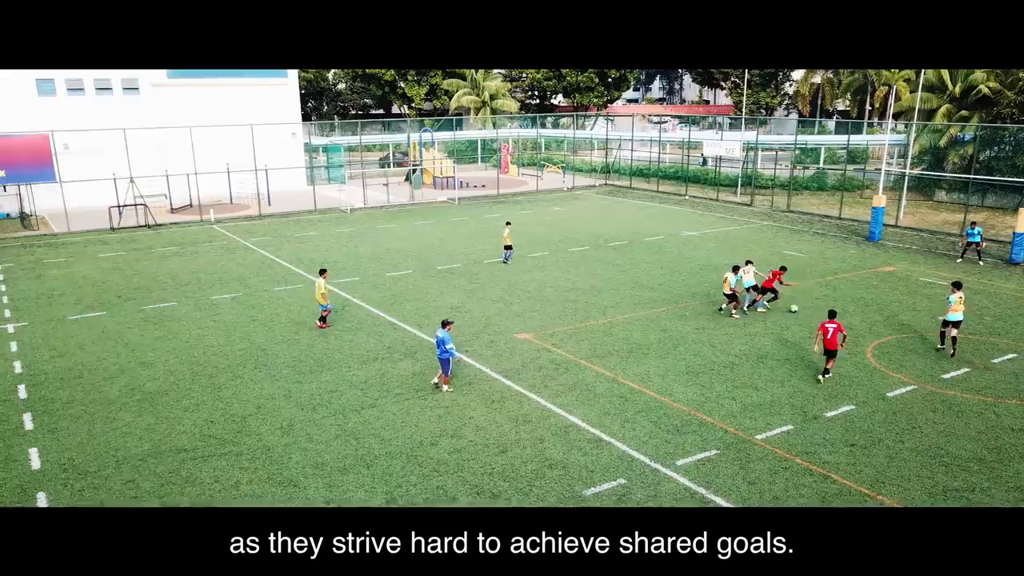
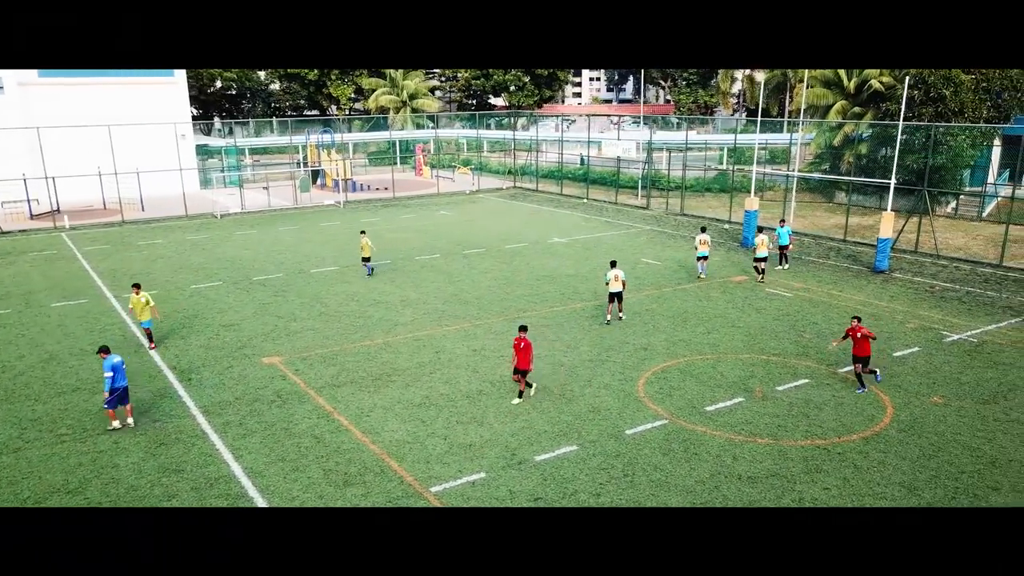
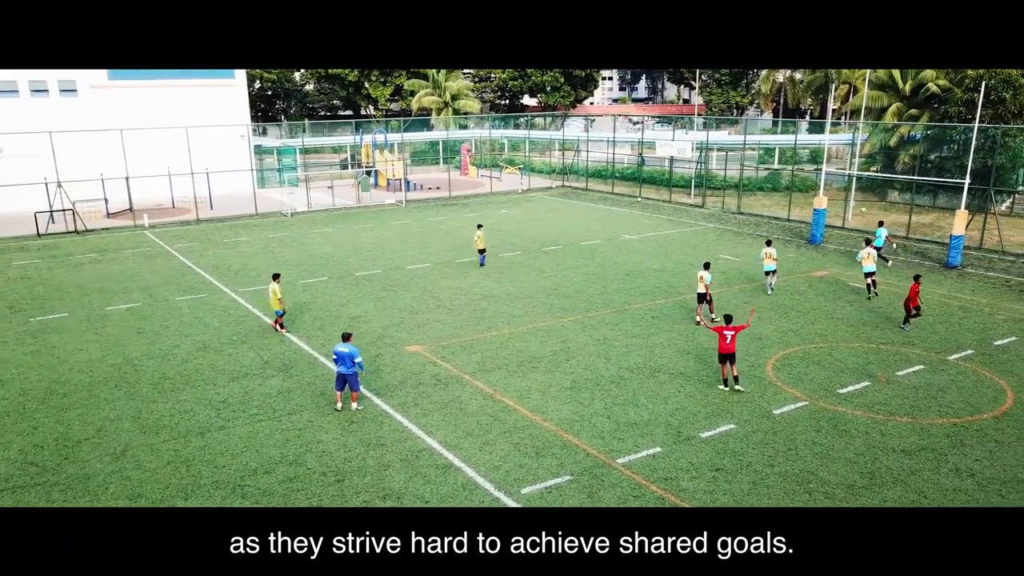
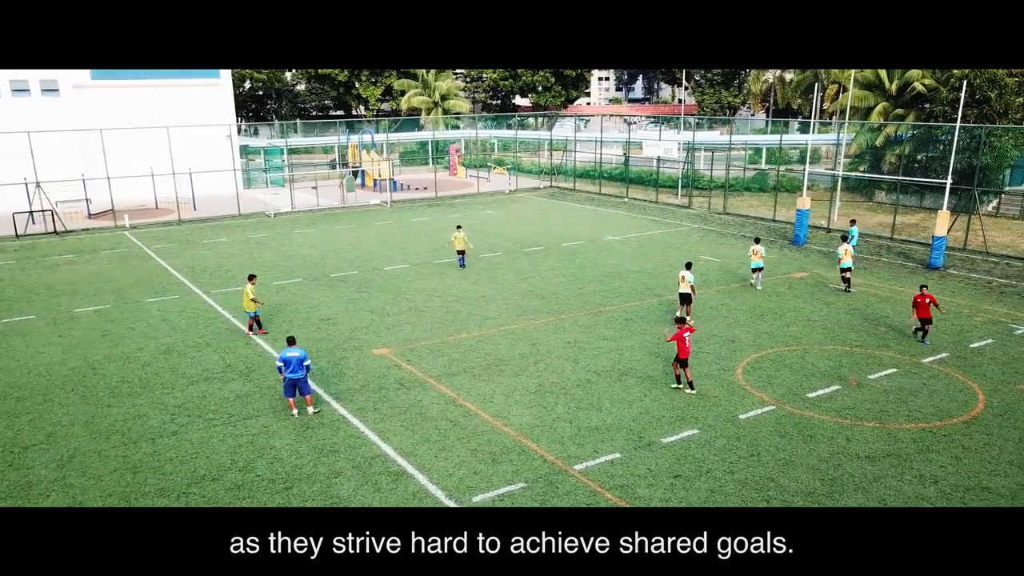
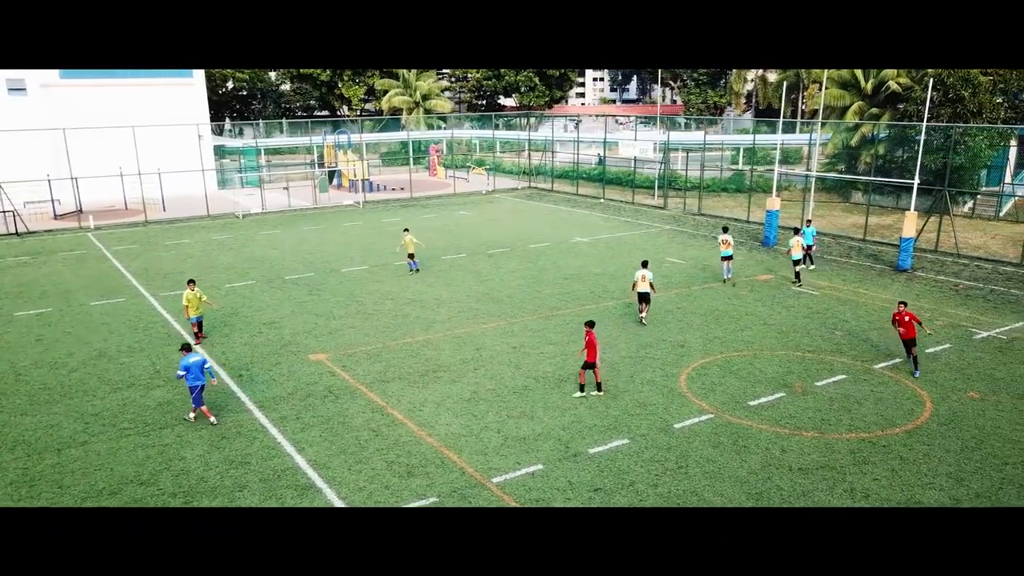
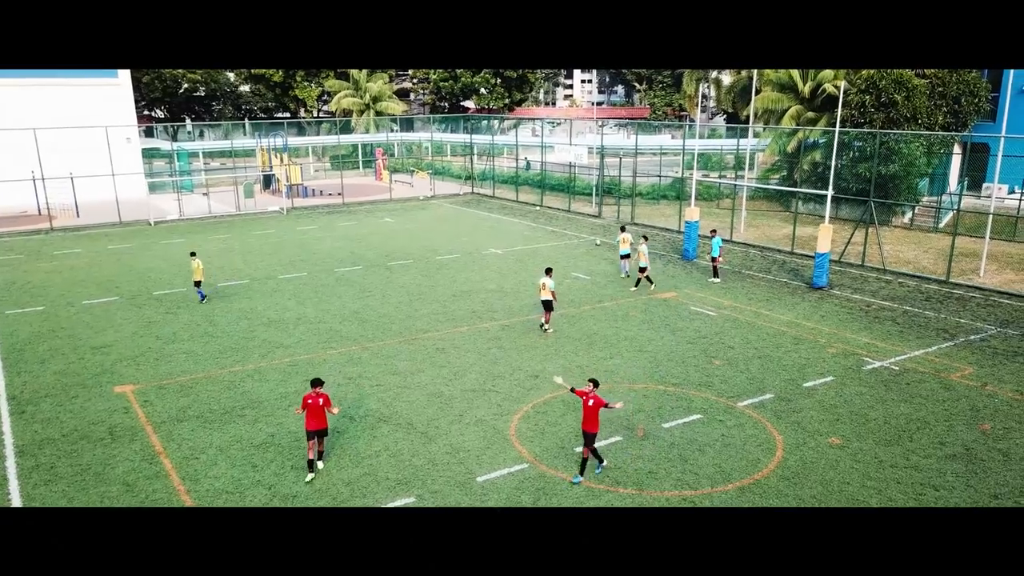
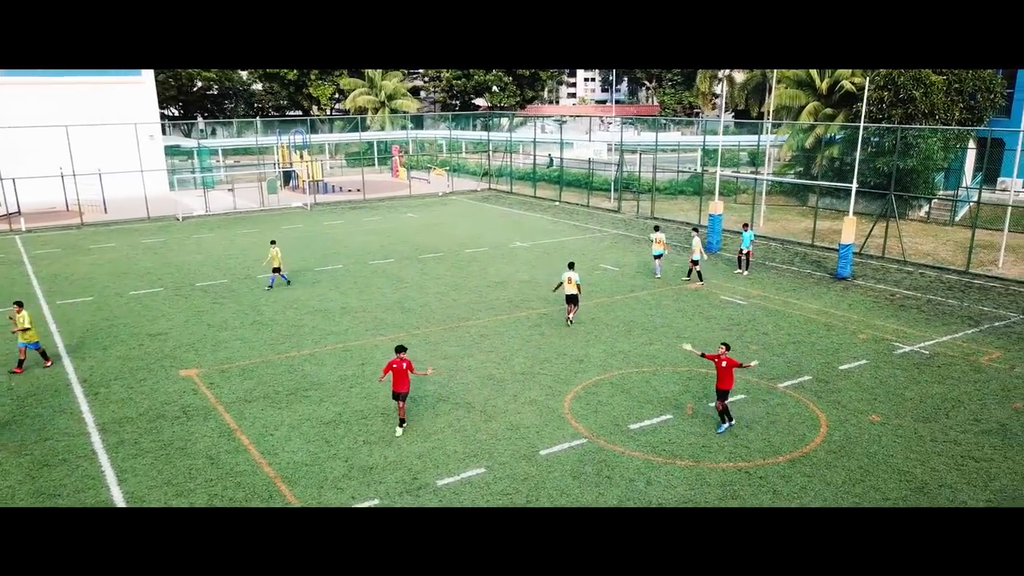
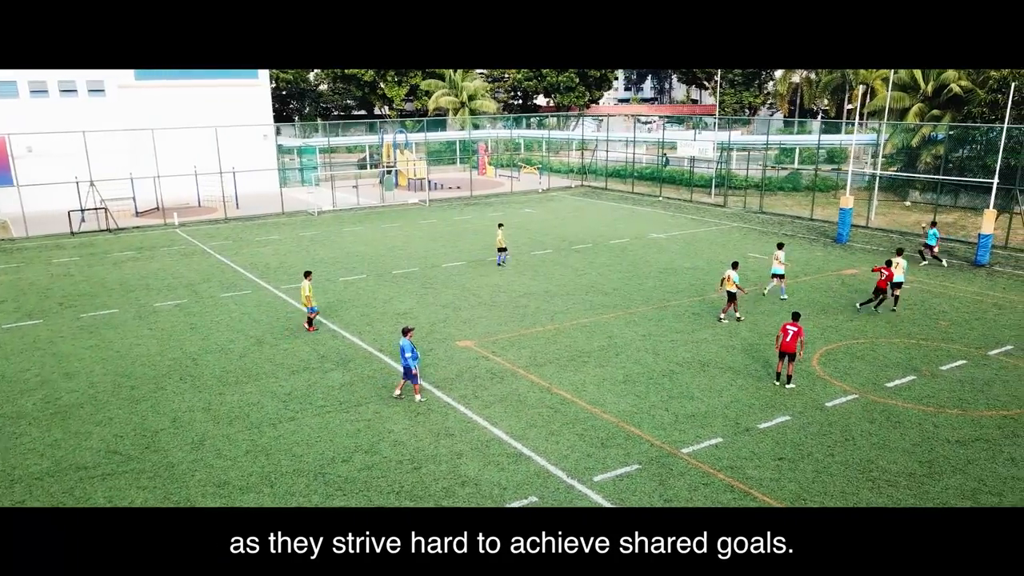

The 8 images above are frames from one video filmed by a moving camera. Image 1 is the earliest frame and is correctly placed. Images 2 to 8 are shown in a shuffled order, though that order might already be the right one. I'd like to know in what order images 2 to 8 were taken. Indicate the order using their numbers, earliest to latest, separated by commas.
8, 3, 4, 5, 2, 7, 6
